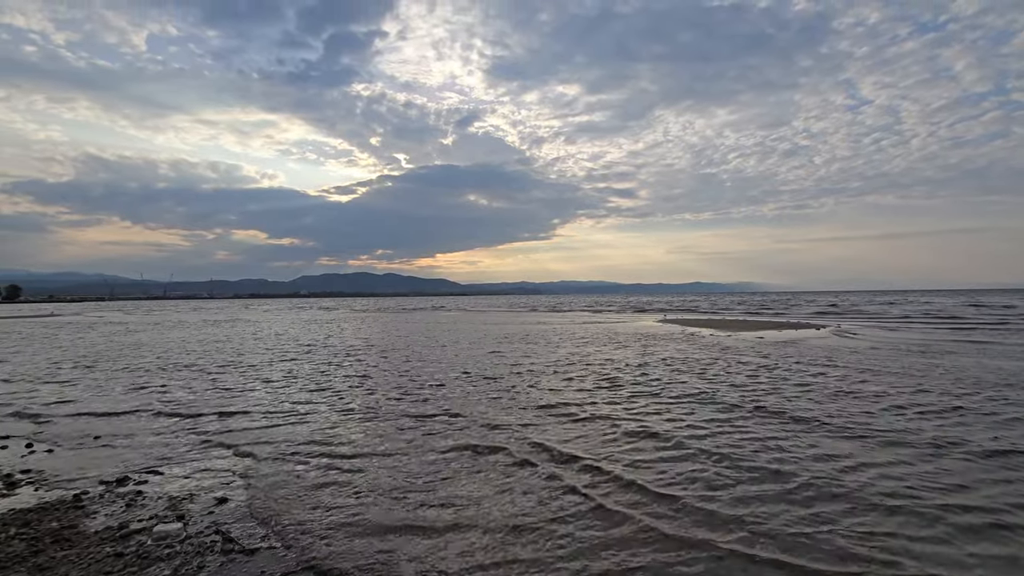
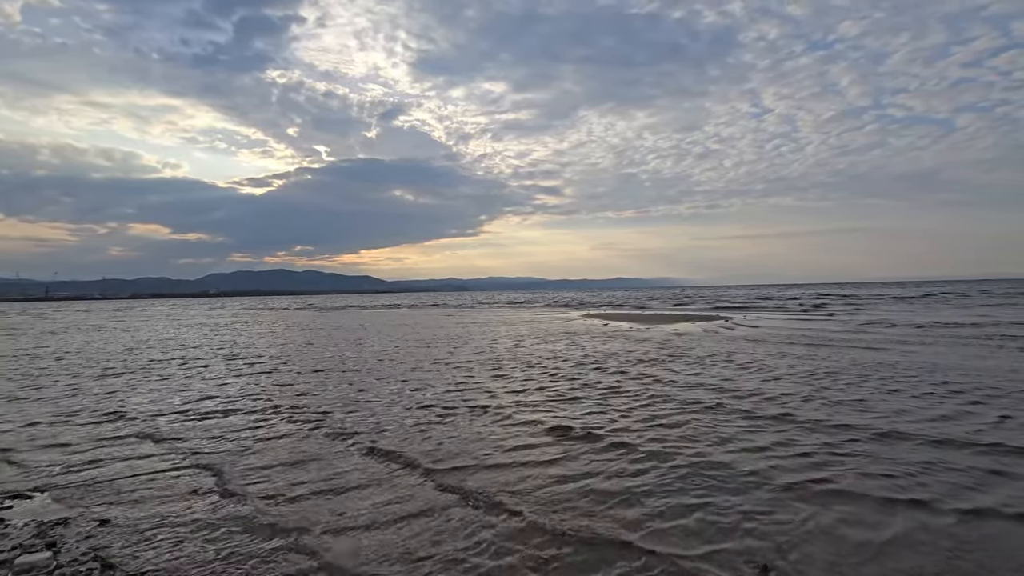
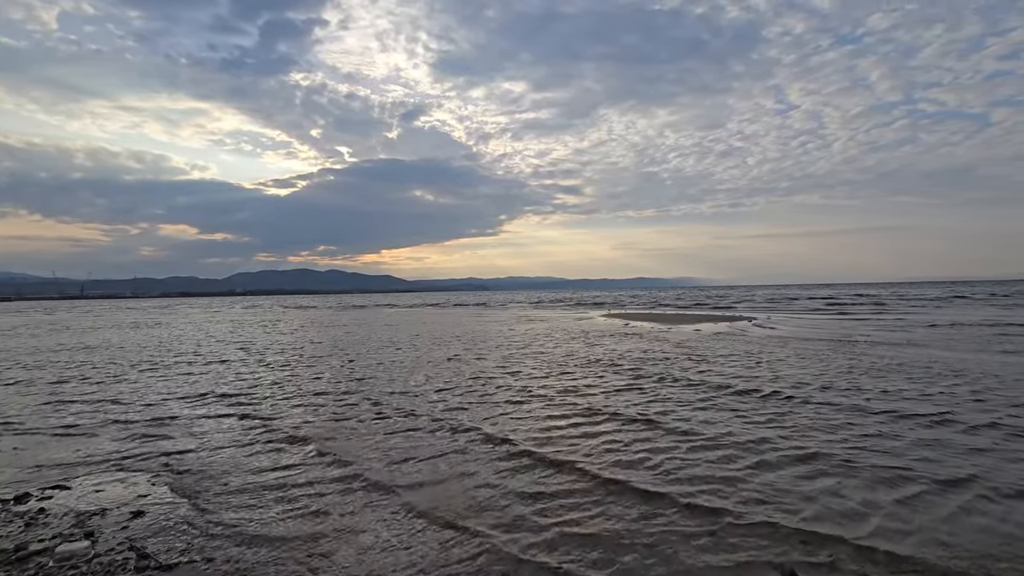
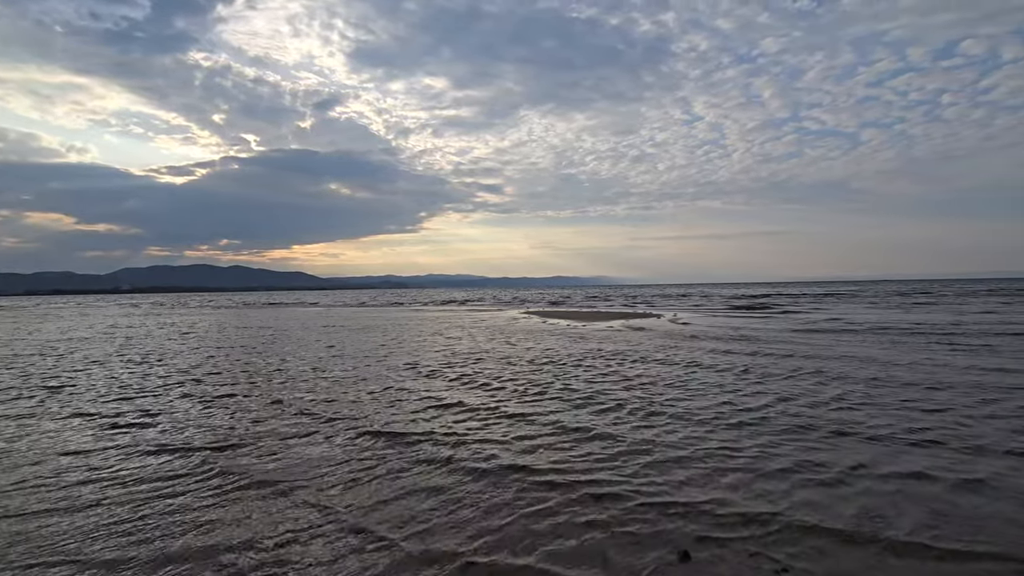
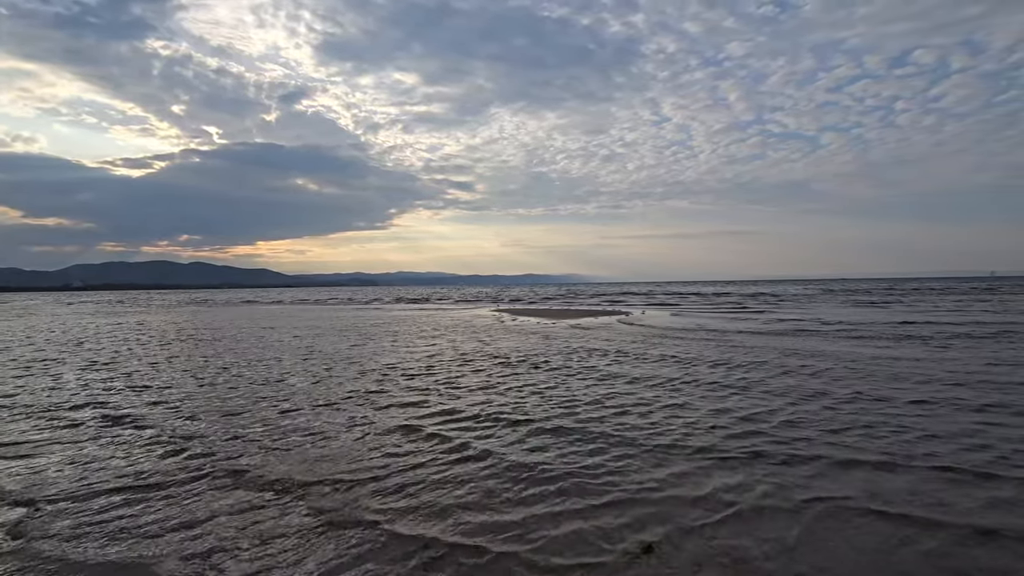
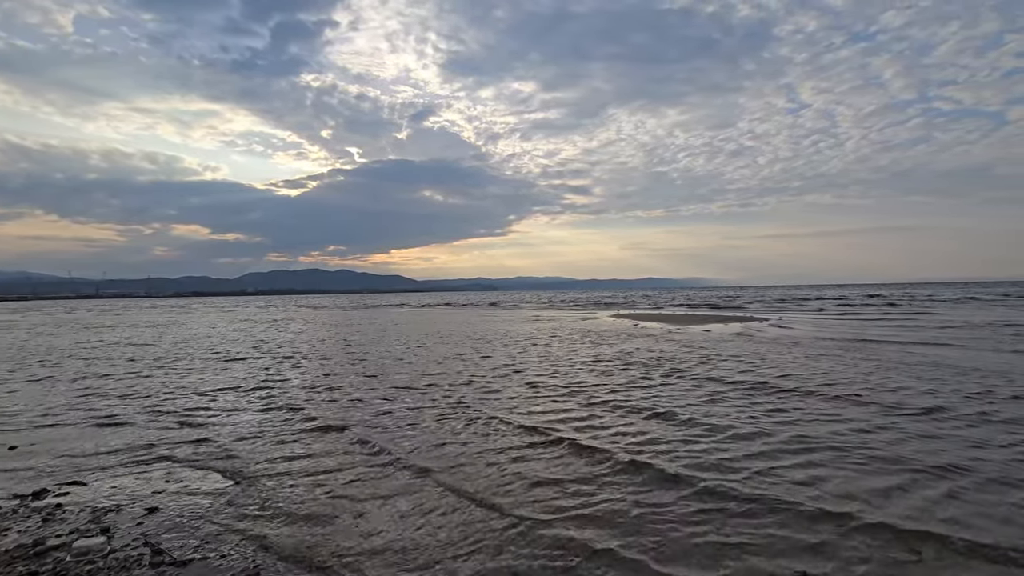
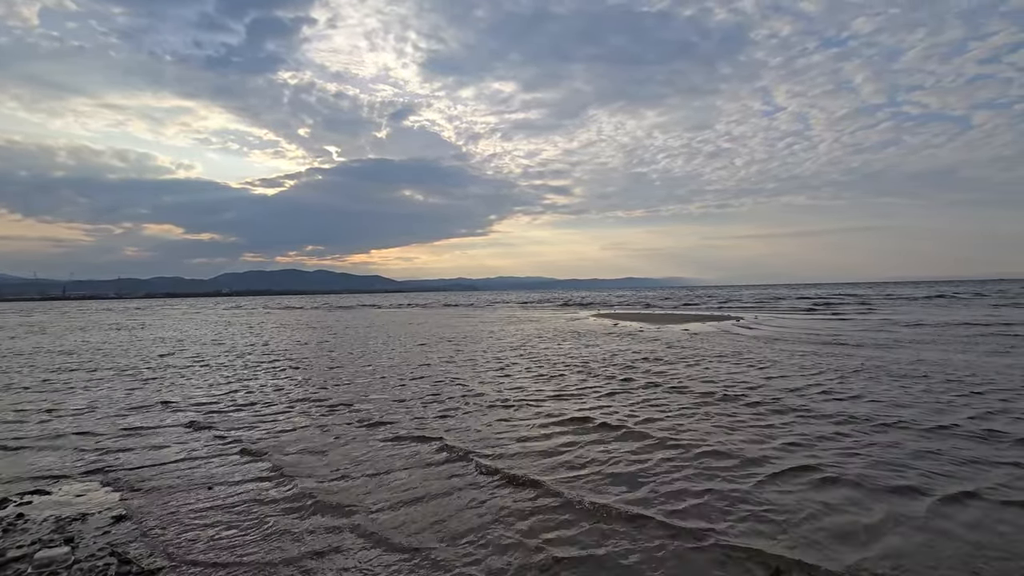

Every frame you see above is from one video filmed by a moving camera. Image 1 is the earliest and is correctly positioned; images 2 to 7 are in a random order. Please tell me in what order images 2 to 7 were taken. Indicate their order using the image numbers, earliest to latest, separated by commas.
6, 3, 7, 2, 4, 5
